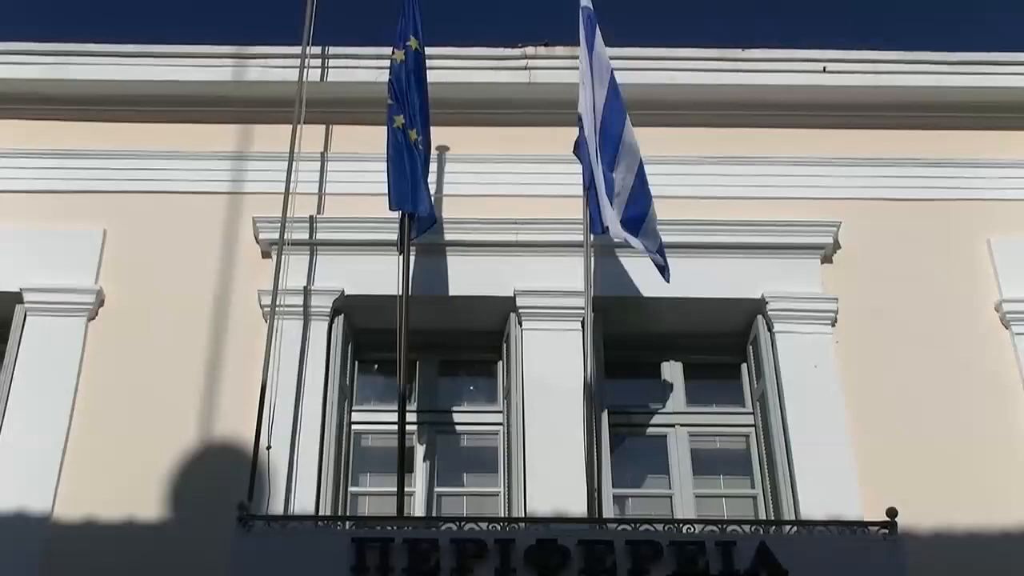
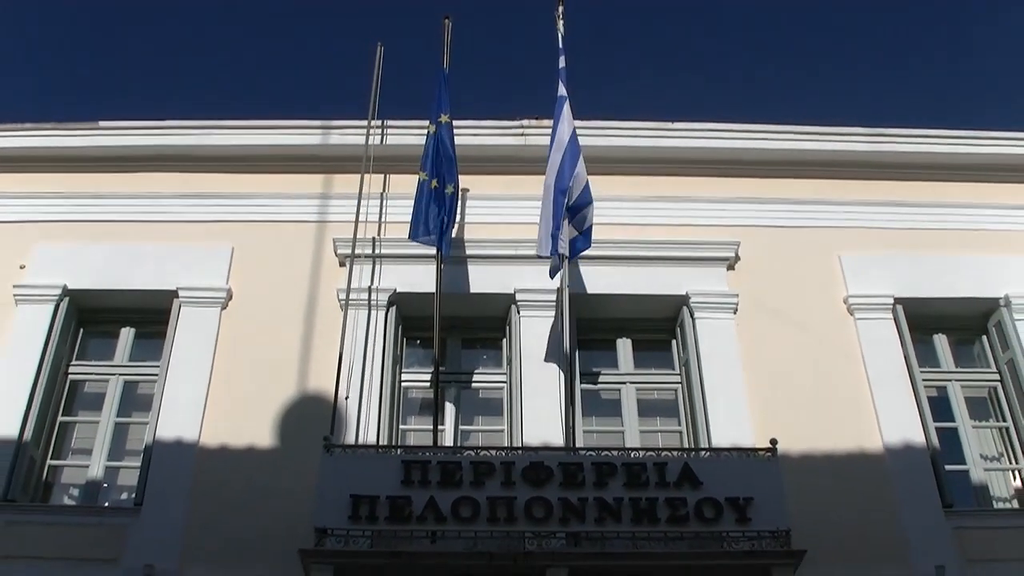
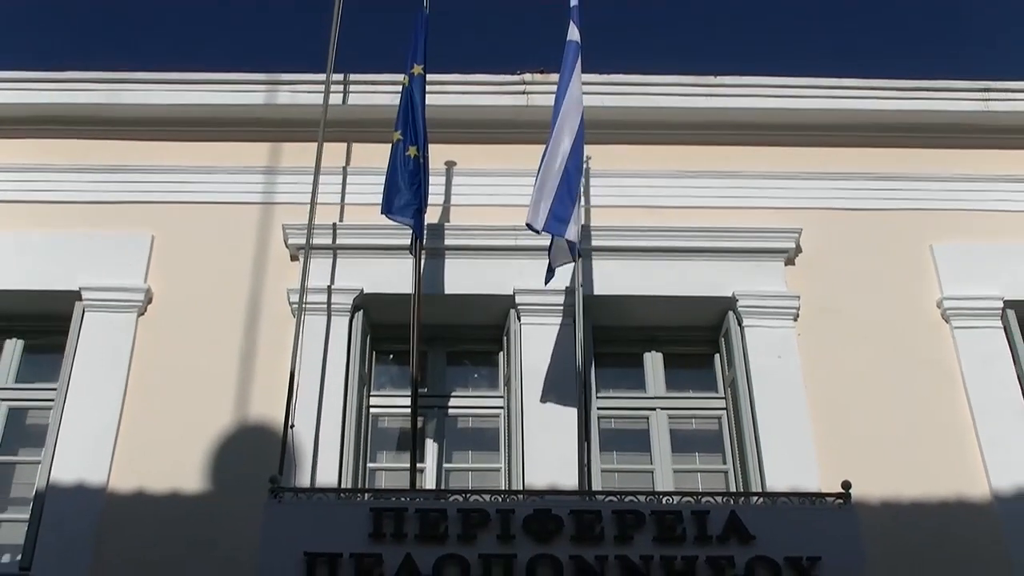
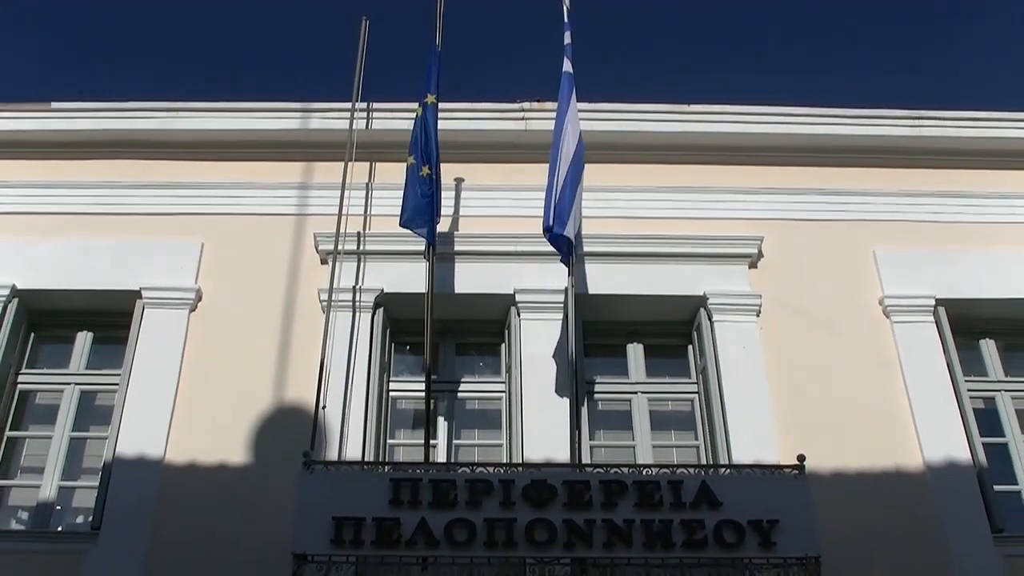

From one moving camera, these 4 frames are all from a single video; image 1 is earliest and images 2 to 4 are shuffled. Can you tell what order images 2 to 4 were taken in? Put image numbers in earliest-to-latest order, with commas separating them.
3, 4, 2
